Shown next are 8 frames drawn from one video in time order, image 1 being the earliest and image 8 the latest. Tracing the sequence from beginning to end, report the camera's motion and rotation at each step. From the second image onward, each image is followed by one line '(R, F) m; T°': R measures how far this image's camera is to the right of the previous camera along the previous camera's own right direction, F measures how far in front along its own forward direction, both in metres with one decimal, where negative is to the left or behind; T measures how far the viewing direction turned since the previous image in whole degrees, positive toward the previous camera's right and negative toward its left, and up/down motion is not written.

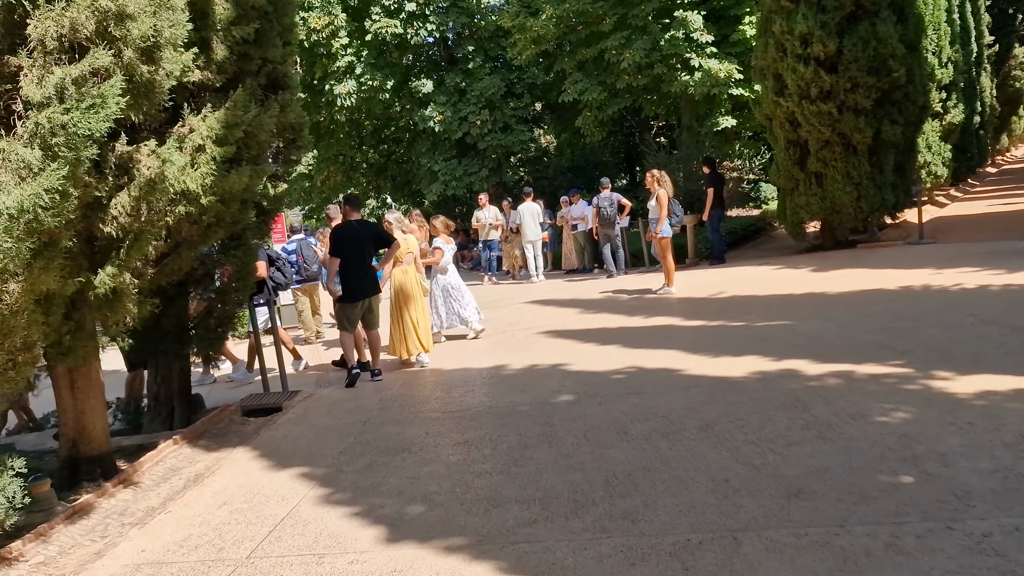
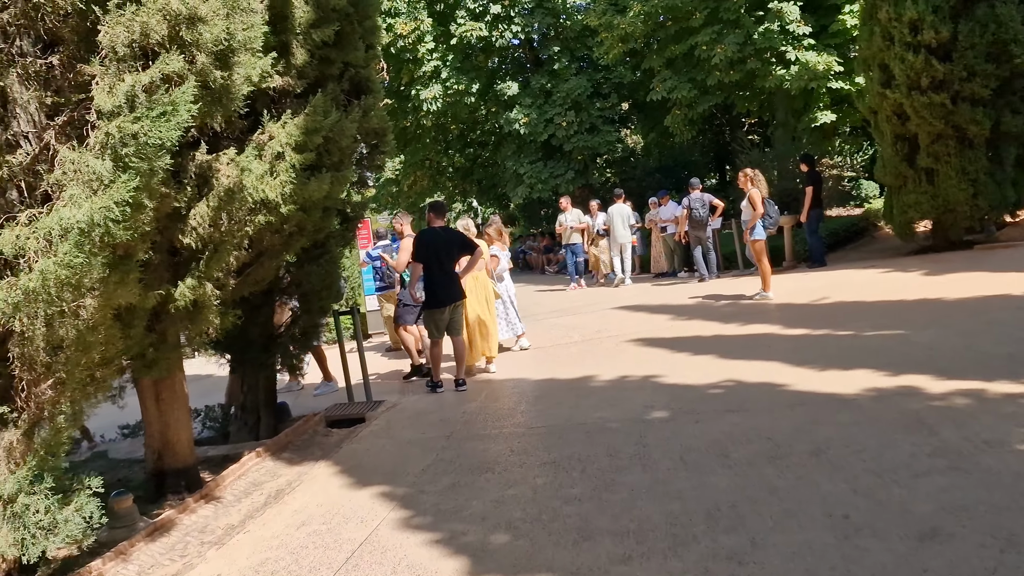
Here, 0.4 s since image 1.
(0.0, +0.3) m; -6°
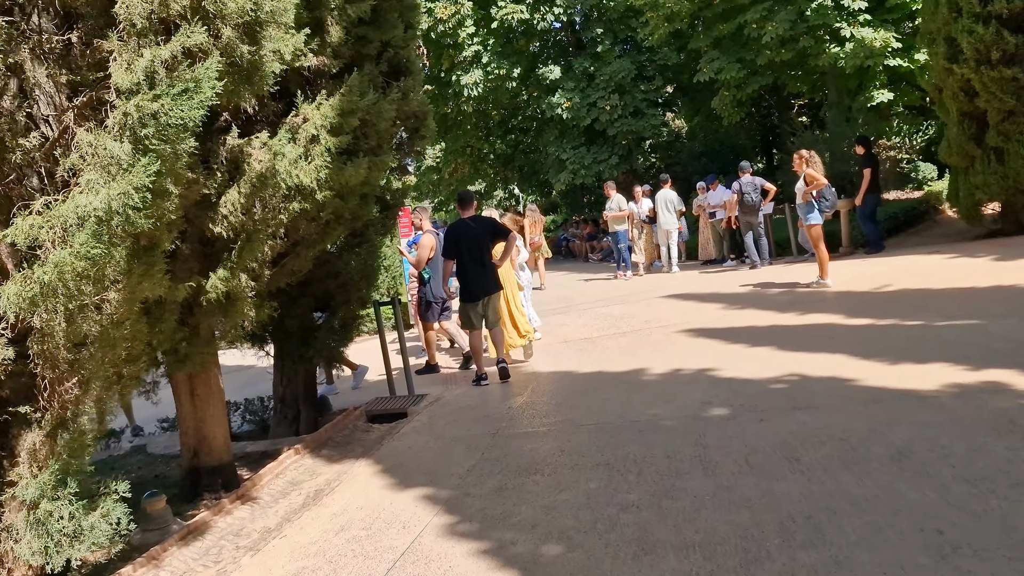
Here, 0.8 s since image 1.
(0.0, +0.3) m; -3°
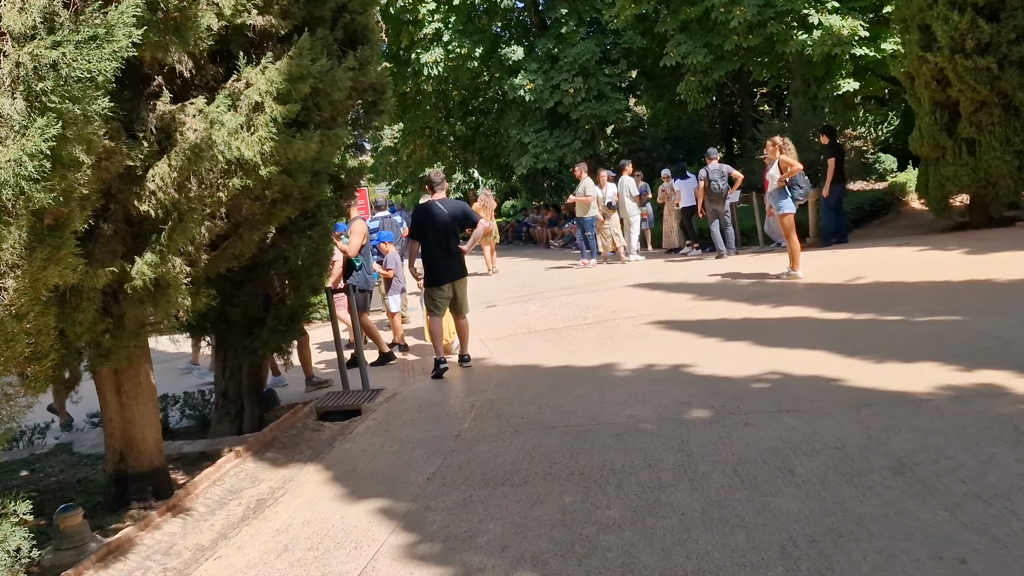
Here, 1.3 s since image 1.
(-0.1, +0.5) m; +3°
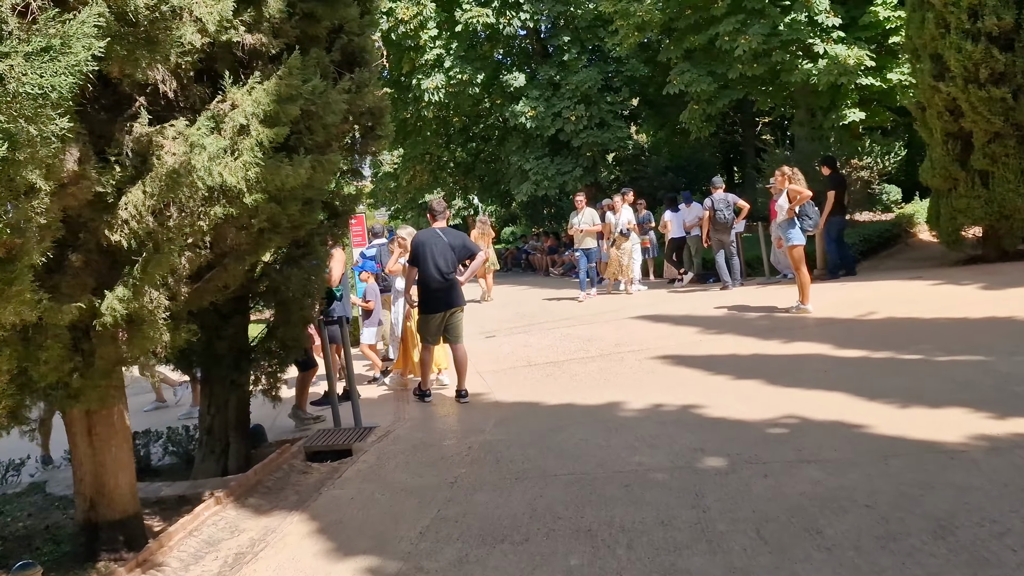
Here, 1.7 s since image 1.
(0.0, +0.3) m; 0°
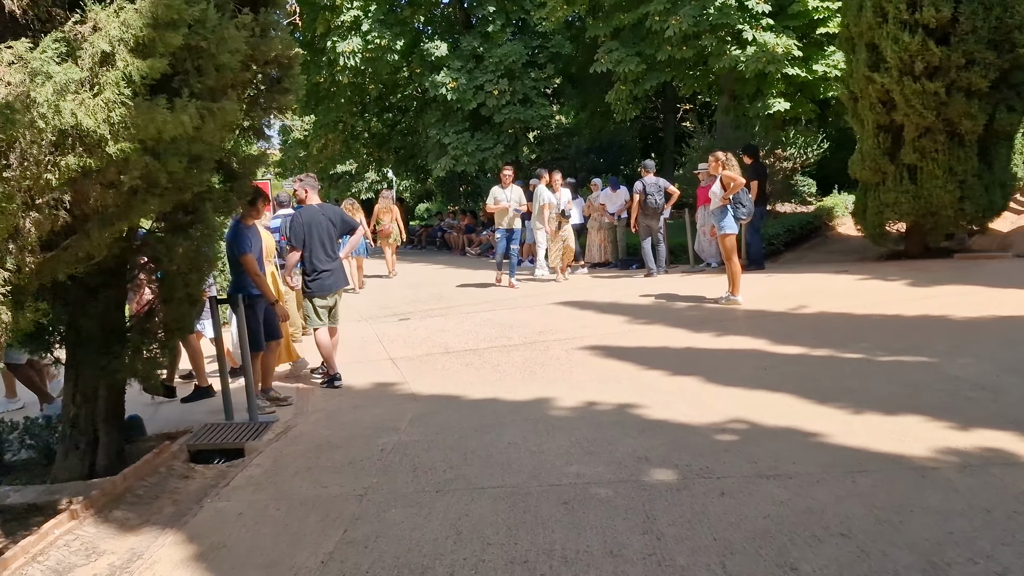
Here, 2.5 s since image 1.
(-0.1, +0.7) m; +6°
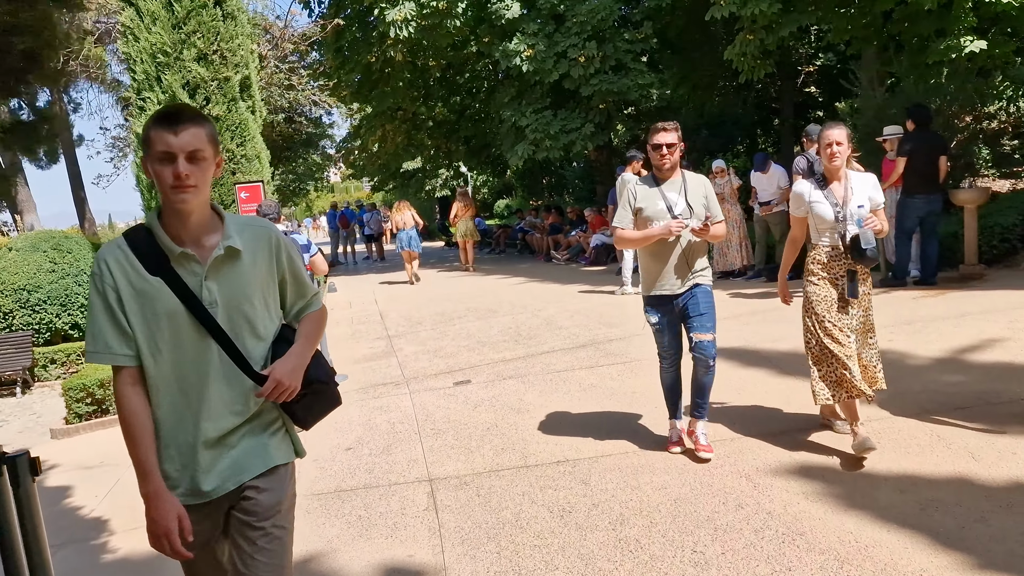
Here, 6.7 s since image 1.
(-0.2, +3.8) m; -6°
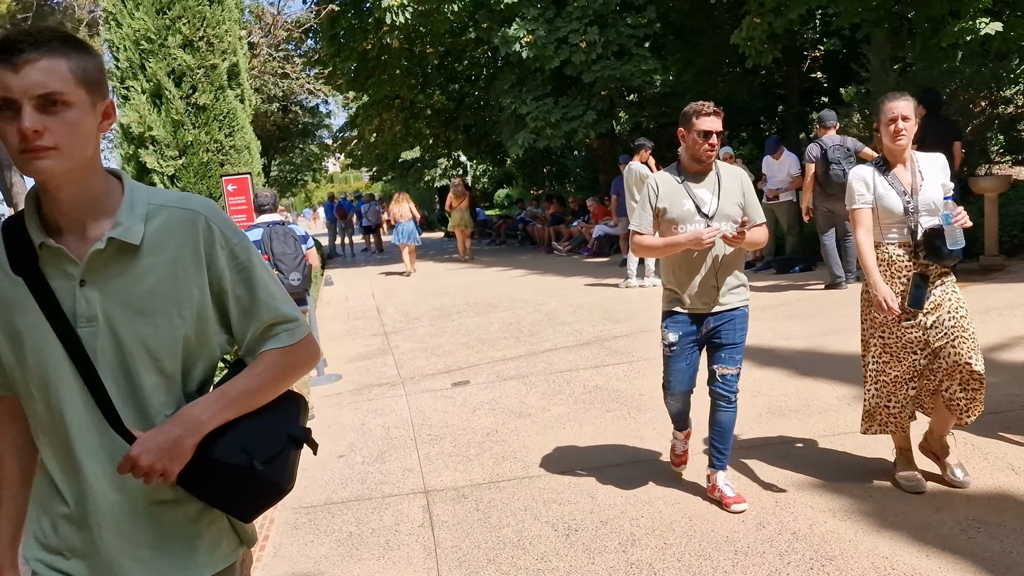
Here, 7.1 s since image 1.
(0.0, +0.3) m; 0°
